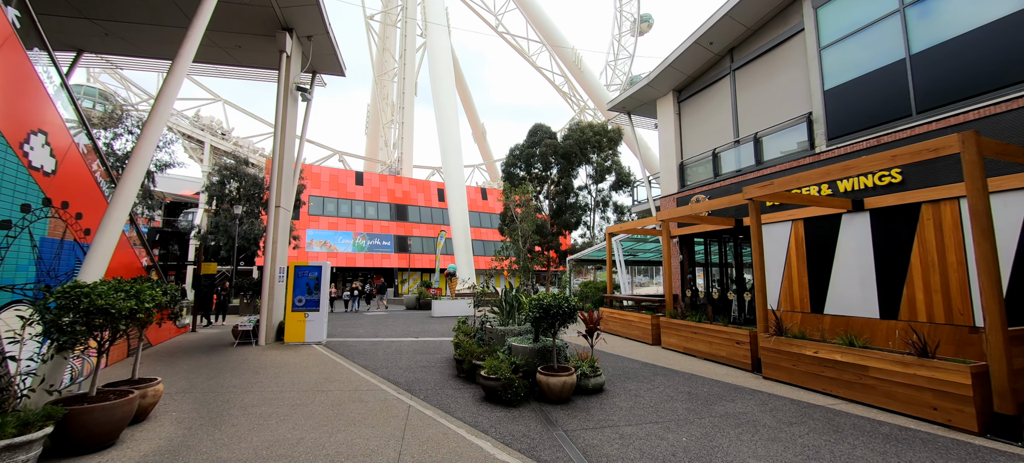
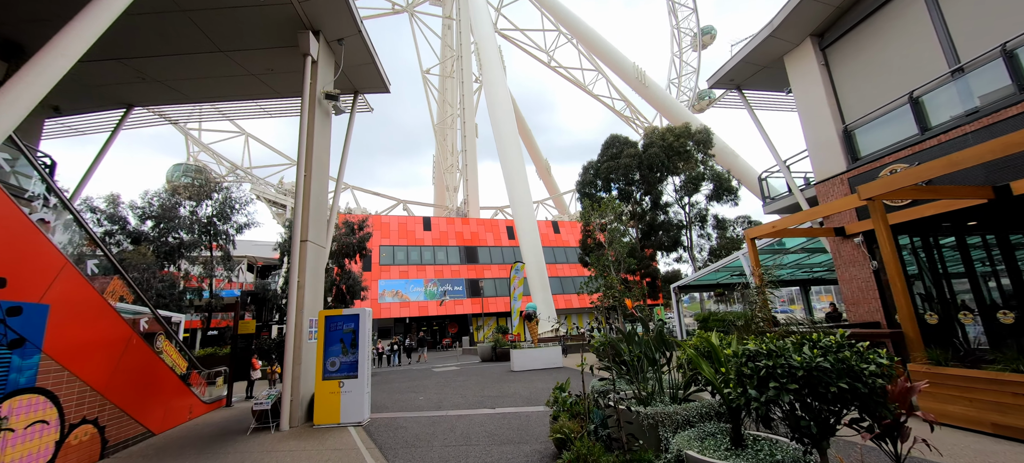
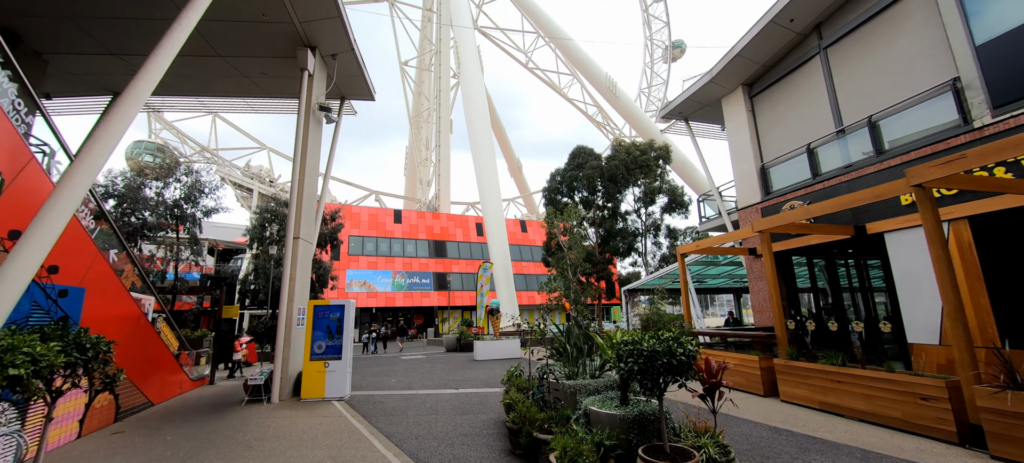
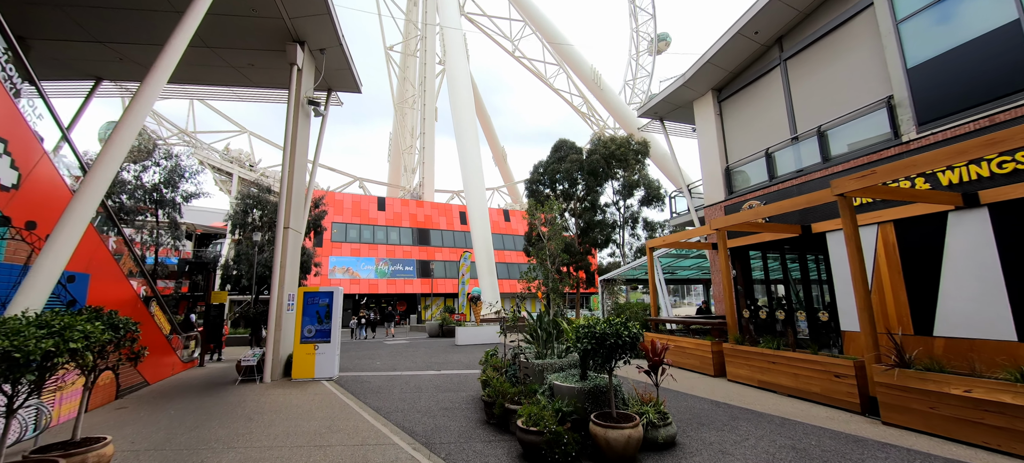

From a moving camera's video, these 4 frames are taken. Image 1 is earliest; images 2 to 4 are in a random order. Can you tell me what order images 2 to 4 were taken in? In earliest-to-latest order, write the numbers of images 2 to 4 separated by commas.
4, 3, 2
